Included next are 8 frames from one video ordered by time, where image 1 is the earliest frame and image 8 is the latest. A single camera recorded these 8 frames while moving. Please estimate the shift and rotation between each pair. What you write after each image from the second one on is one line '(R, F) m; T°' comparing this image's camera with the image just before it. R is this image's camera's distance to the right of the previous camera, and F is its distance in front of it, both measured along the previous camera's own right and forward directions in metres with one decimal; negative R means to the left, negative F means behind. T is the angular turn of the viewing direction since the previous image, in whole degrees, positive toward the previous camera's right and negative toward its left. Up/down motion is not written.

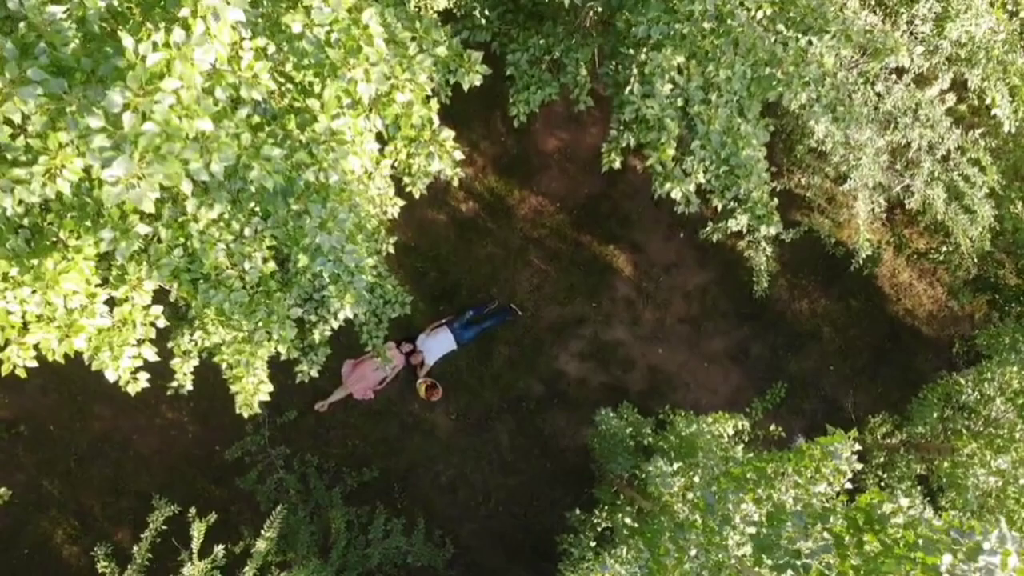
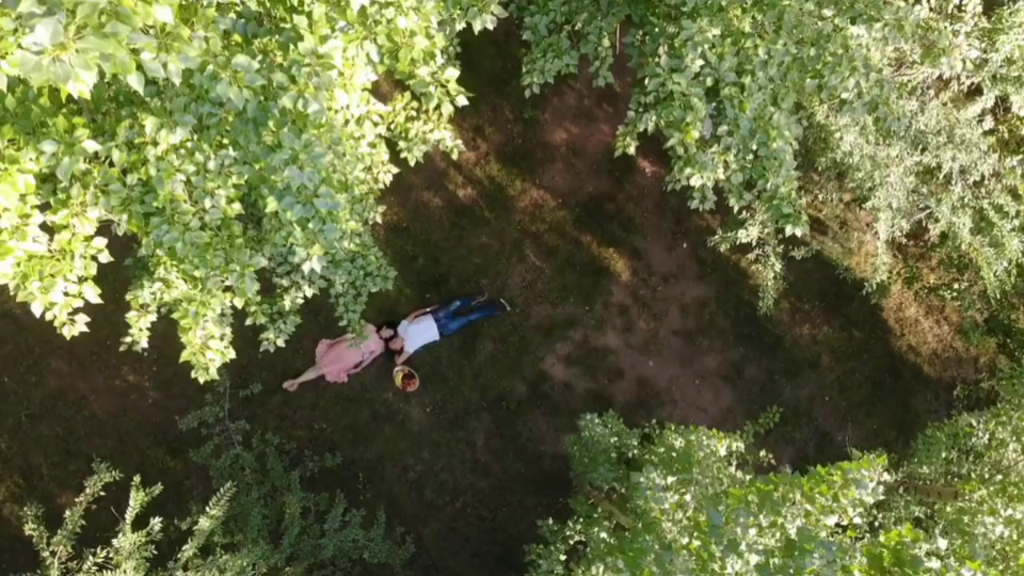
(0.0, +0.4) m; +1°
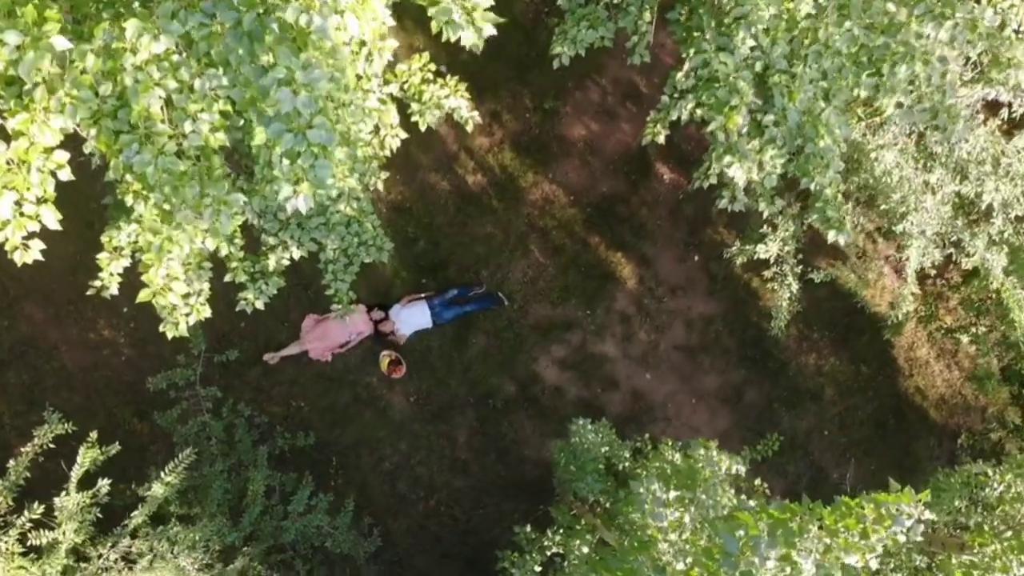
(0.0, +0.4) m; 0°
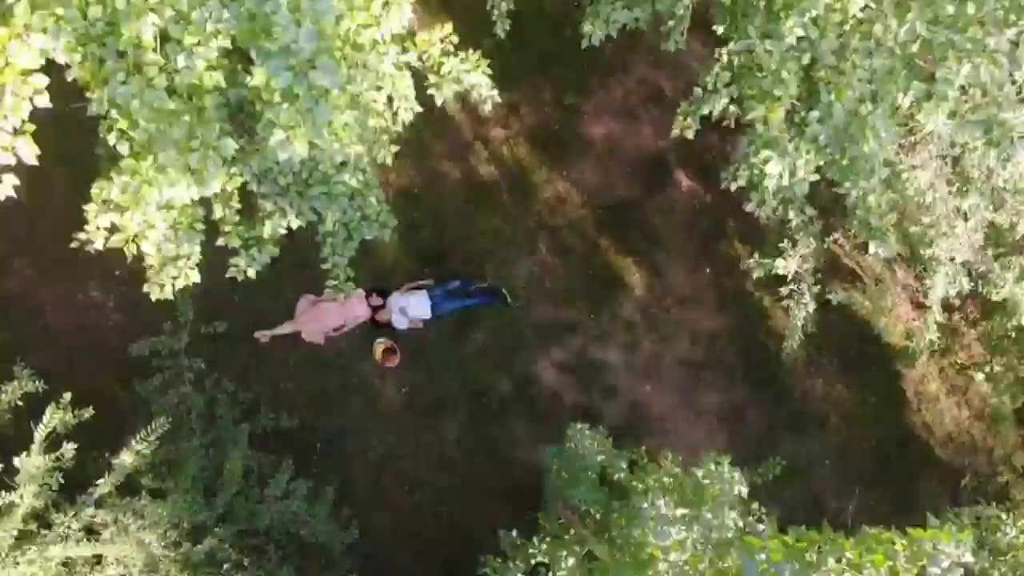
(0.0, +0.3) m; 0°
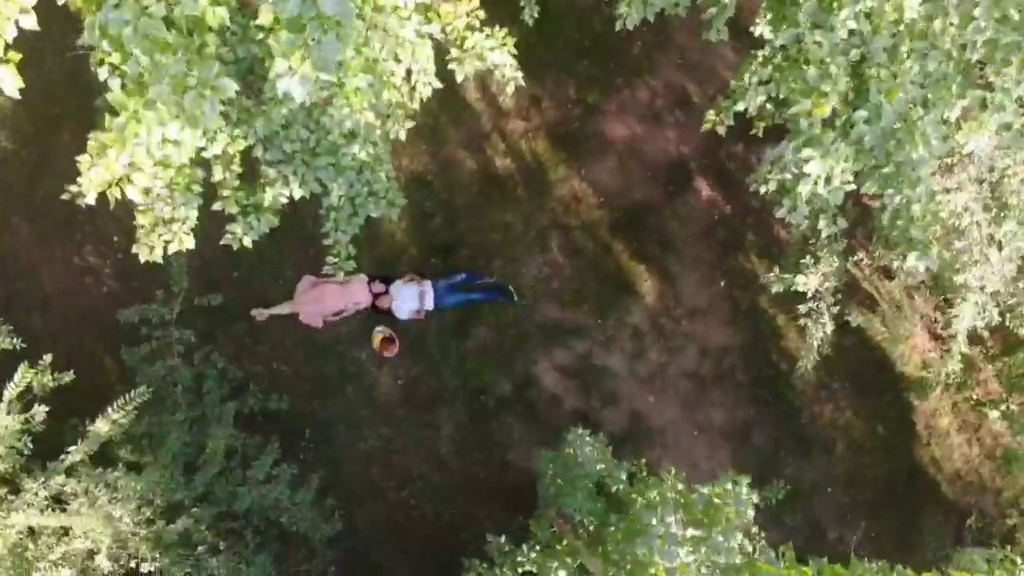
(0.0, +0.2) m; 0°
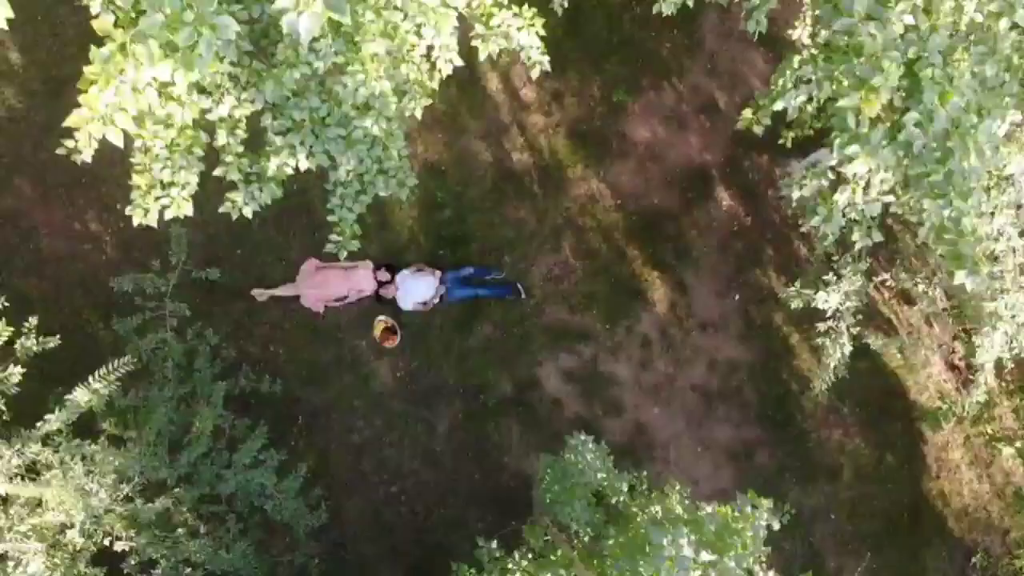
(0.0, +0.2) m; 0°
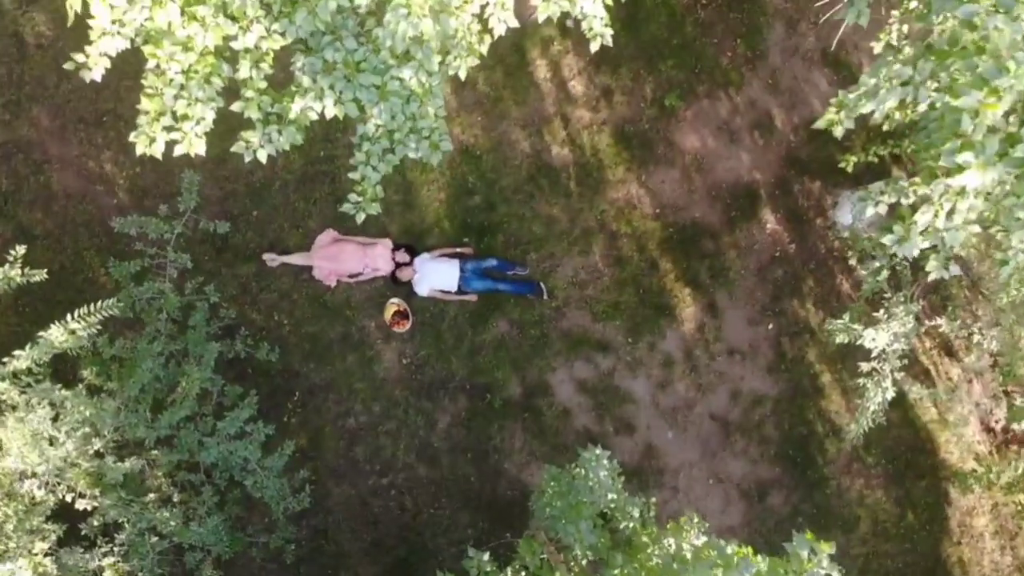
(0.0, +0.4) m; -1°
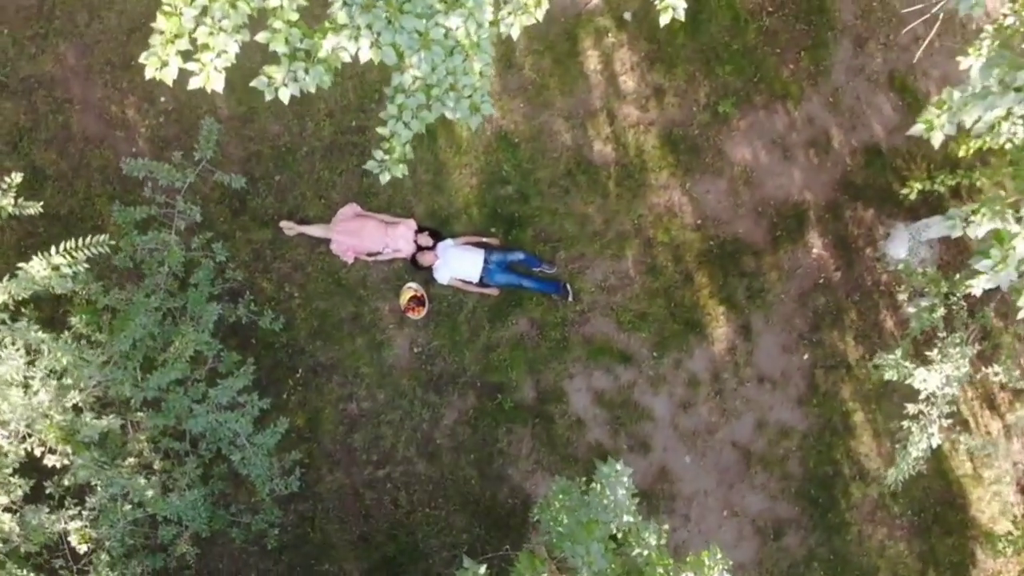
(0.0, +0.4) m; -1°
